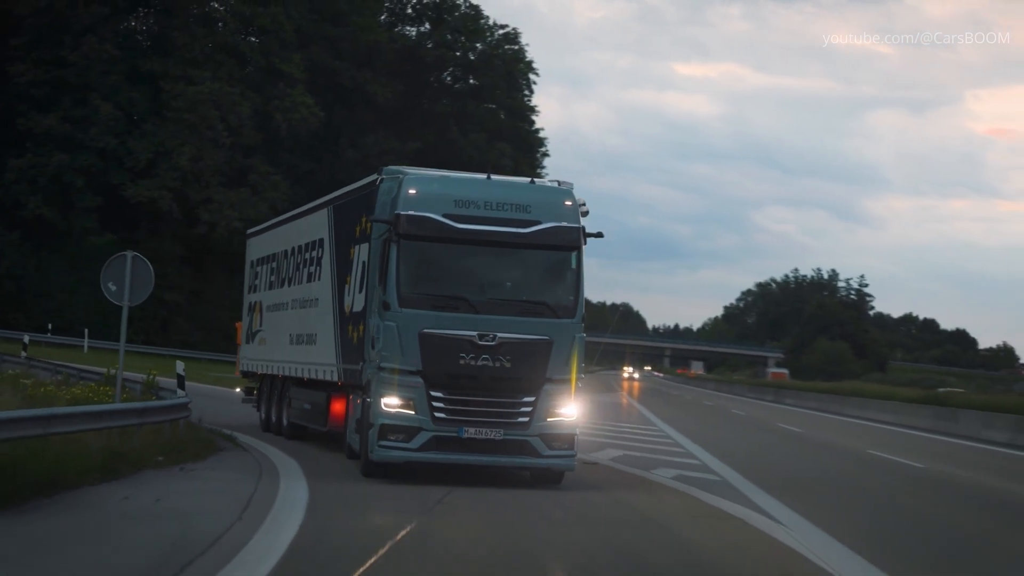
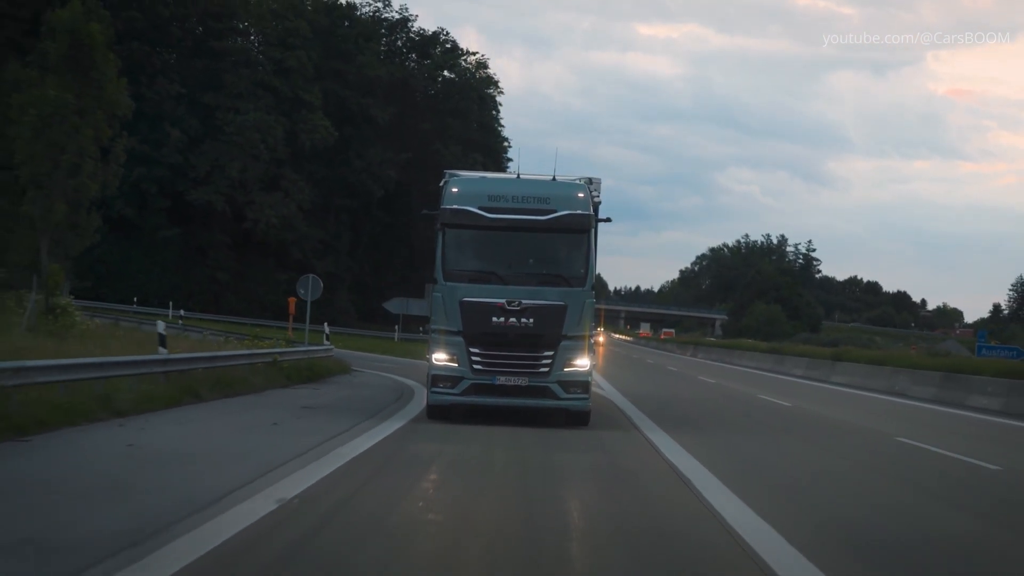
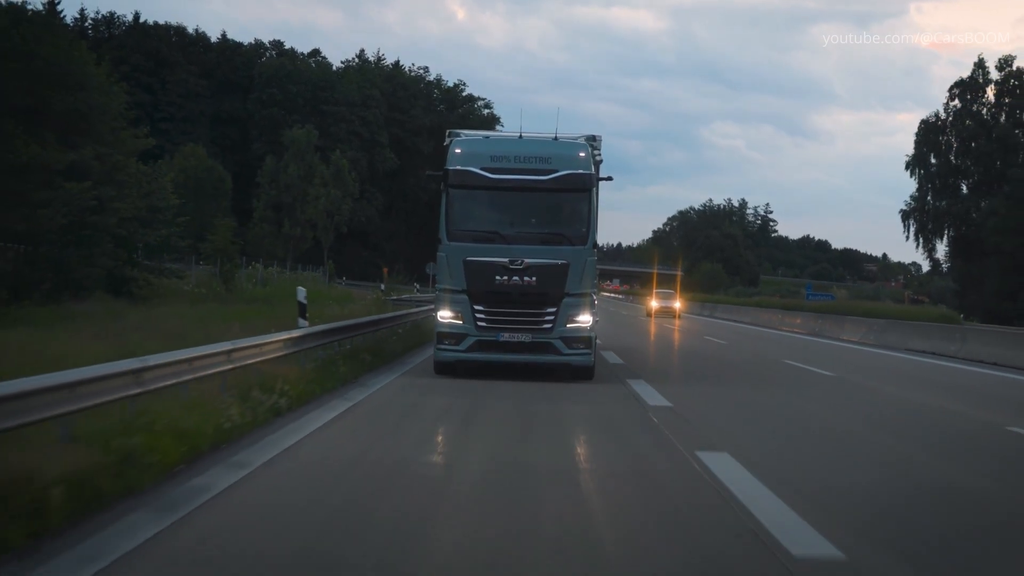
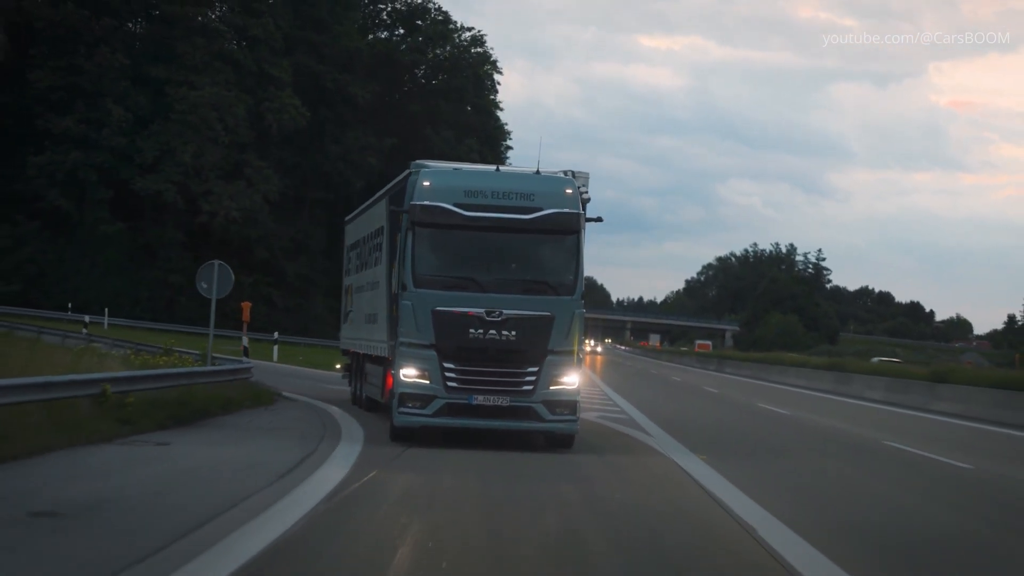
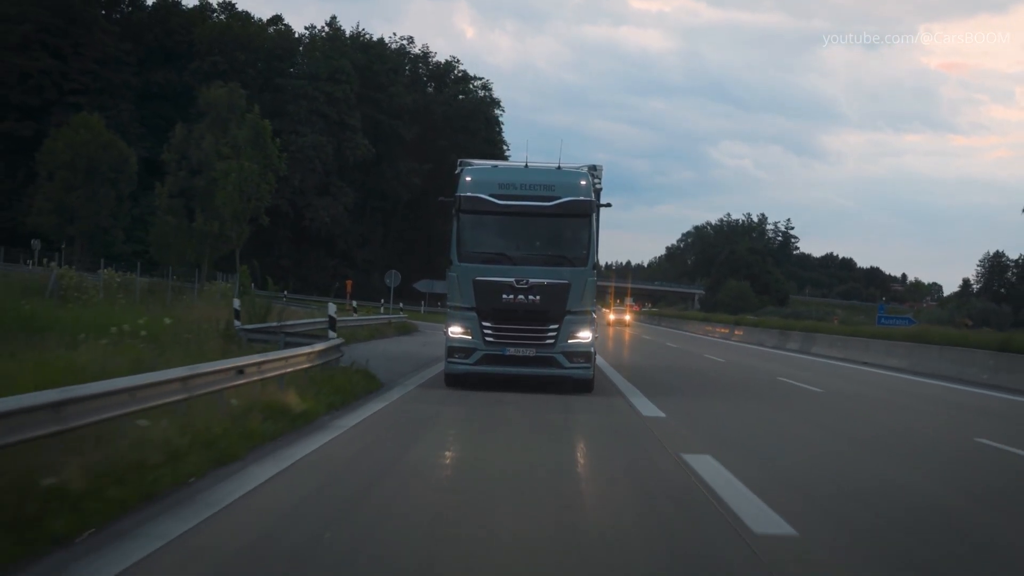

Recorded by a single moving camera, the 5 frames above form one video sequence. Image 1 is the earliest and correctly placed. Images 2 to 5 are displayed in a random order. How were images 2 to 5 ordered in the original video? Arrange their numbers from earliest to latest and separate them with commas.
4, 2, 5, 3
